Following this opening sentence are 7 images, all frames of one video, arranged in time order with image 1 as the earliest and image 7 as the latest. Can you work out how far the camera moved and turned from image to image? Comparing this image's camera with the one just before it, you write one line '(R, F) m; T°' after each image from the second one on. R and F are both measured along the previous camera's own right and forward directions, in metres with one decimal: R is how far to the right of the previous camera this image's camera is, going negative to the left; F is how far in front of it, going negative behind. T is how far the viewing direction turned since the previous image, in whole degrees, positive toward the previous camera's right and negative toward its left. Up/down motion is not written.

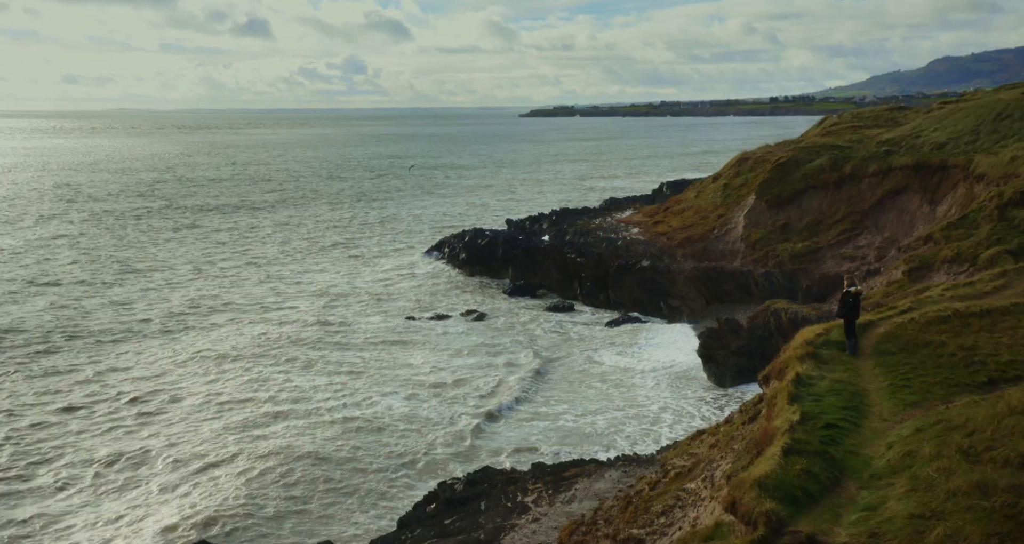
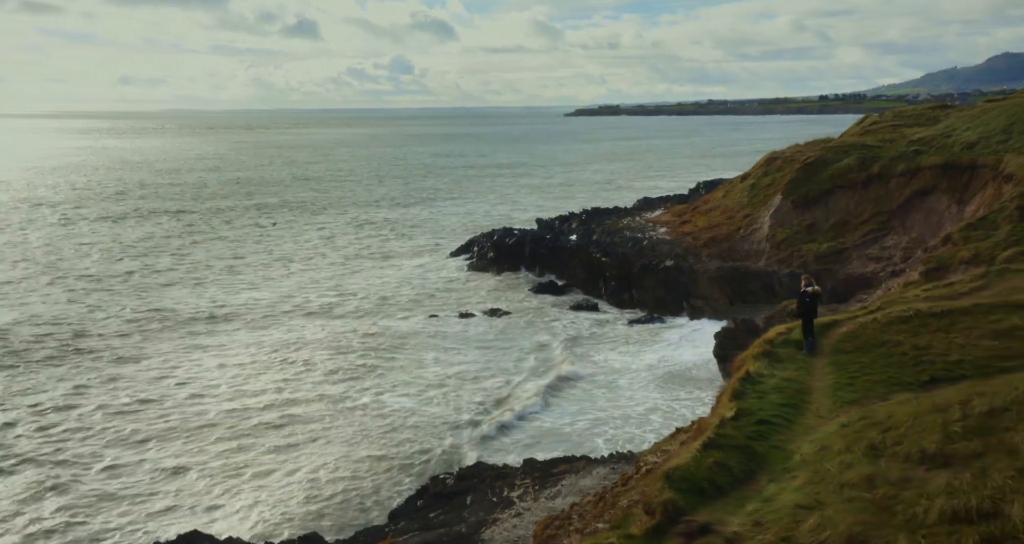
(+1.4, -0.4) m; -2°
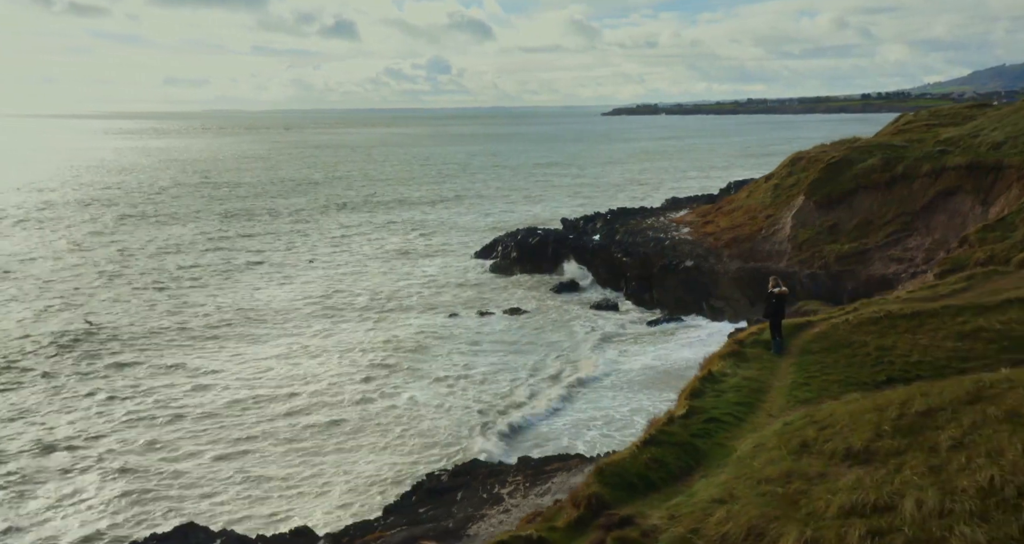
(+1.1, -0.3) m; -2°
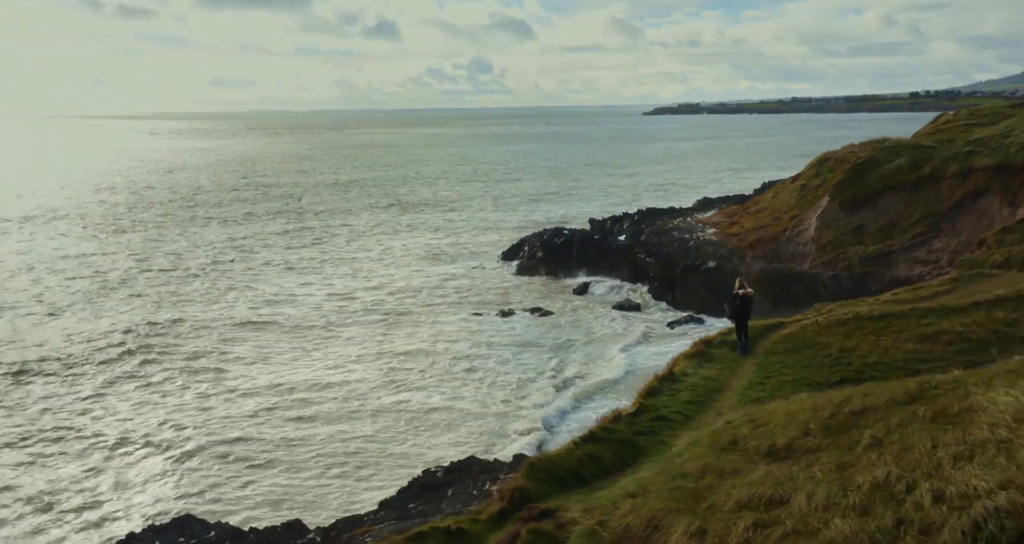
(+1.2, -0.4) m; -2°
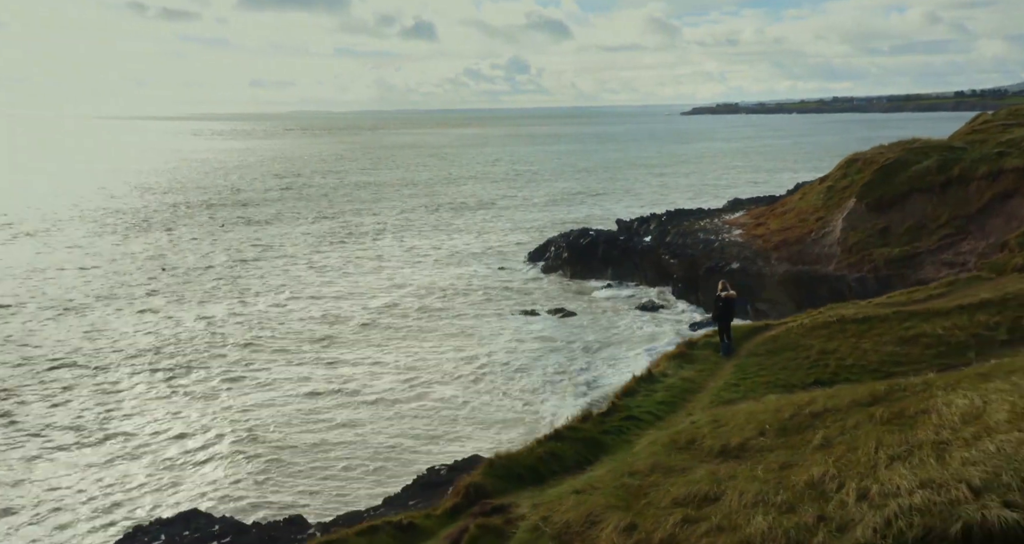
(+0.9, -0.3) m; -2°
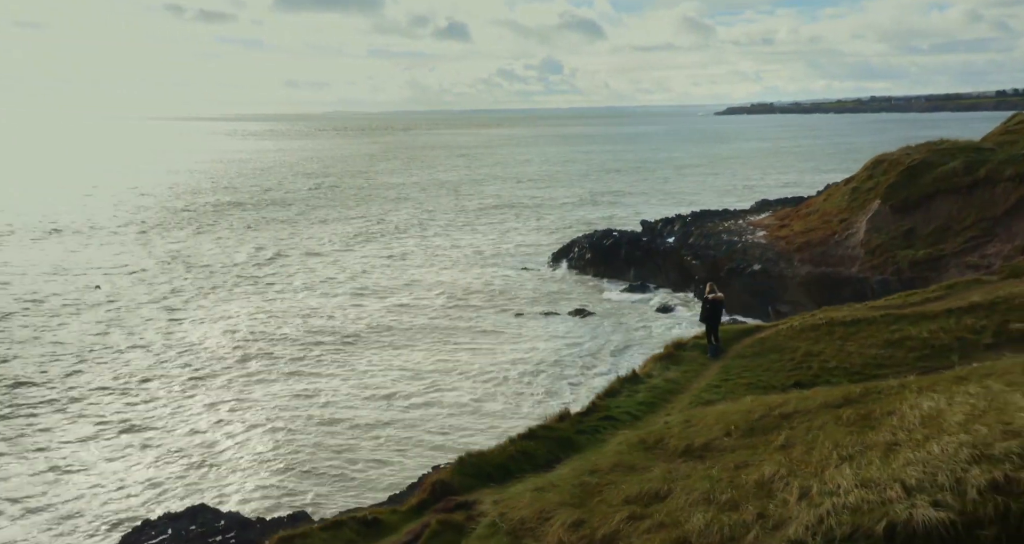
(+0.7, -0.2) m; -2°
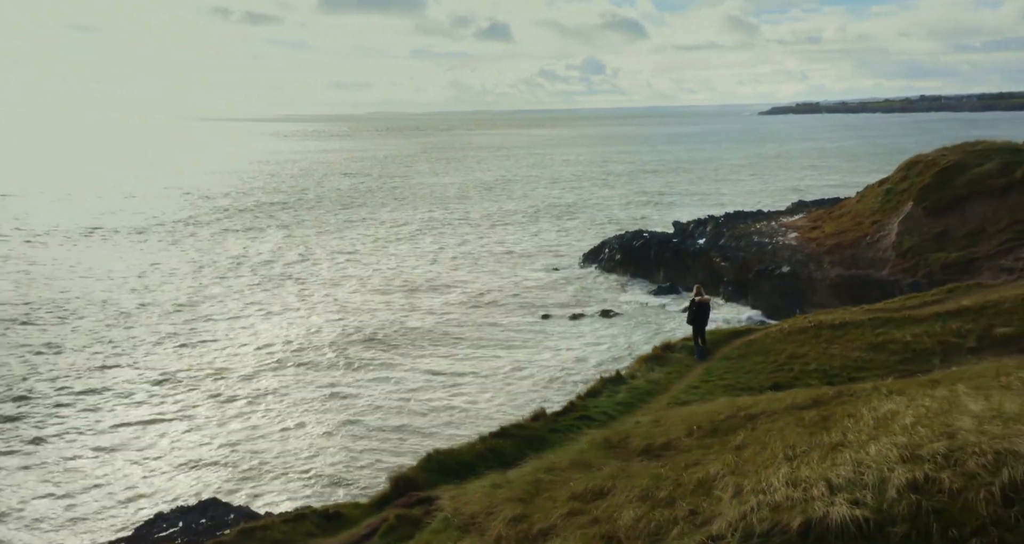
(+0.9, -0.3) m; -2°
